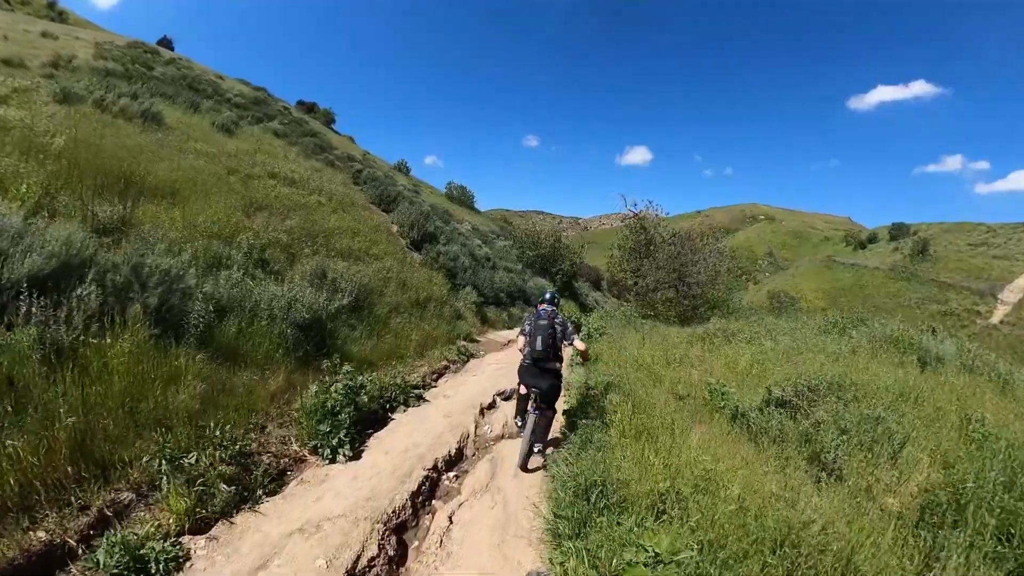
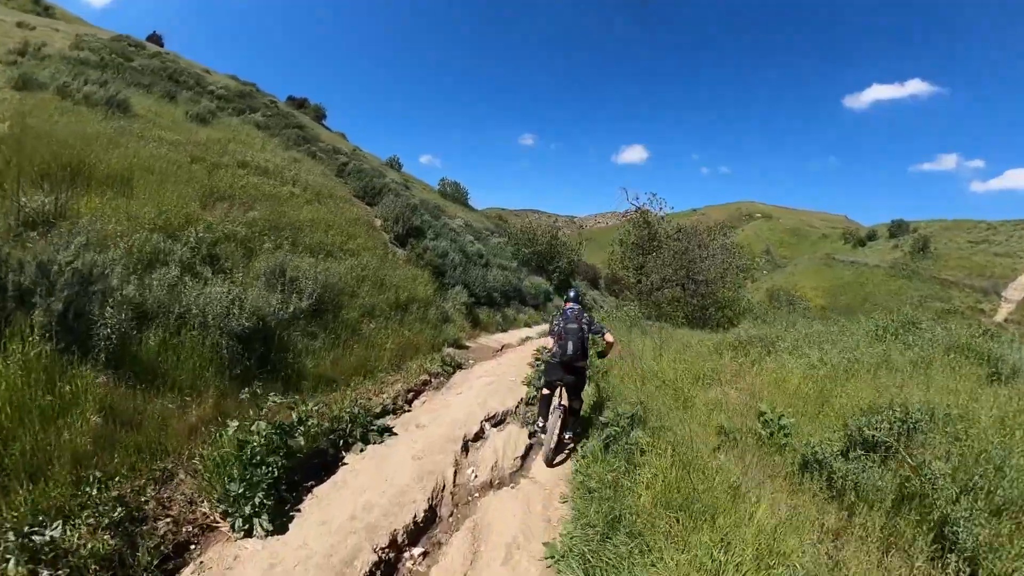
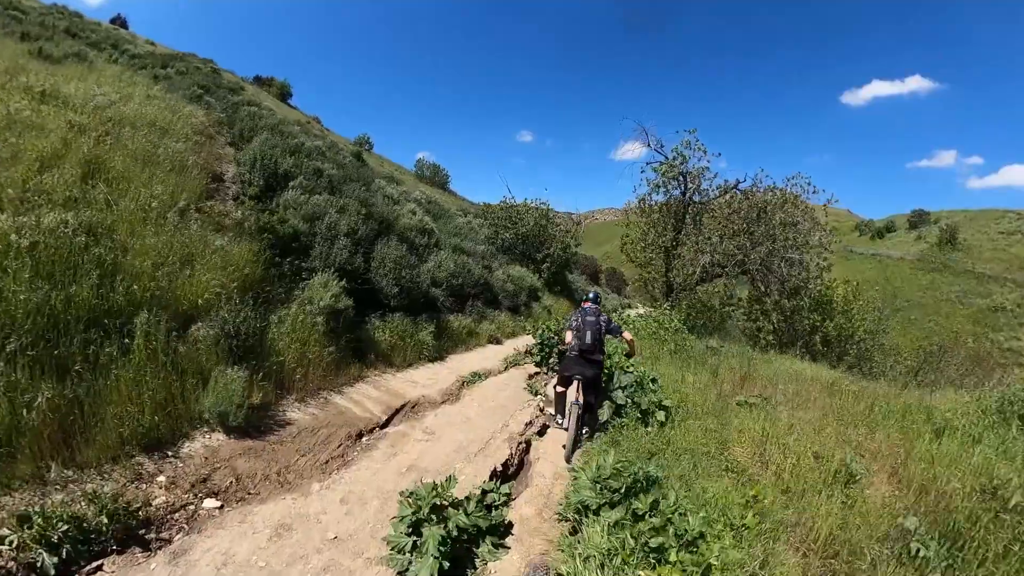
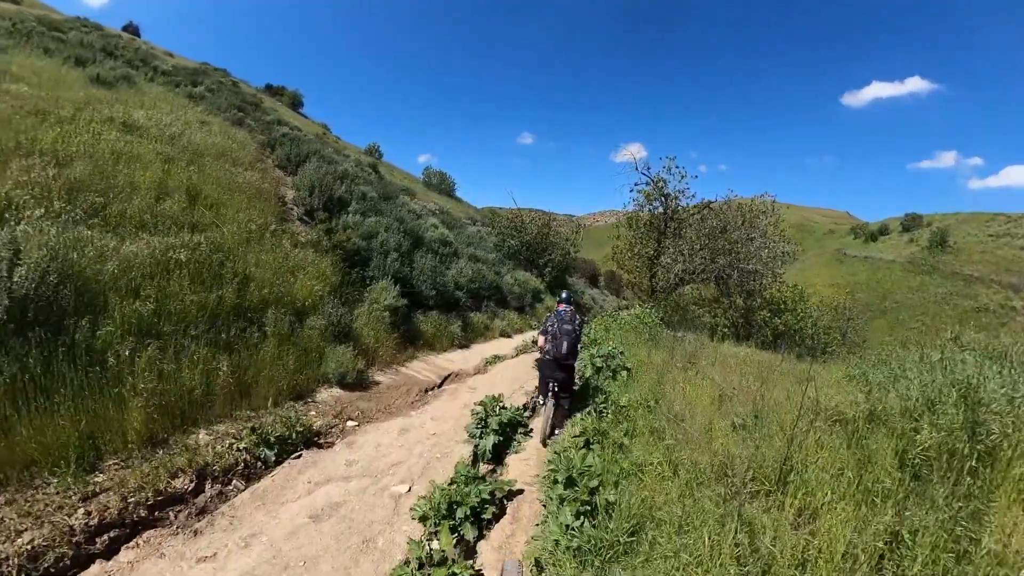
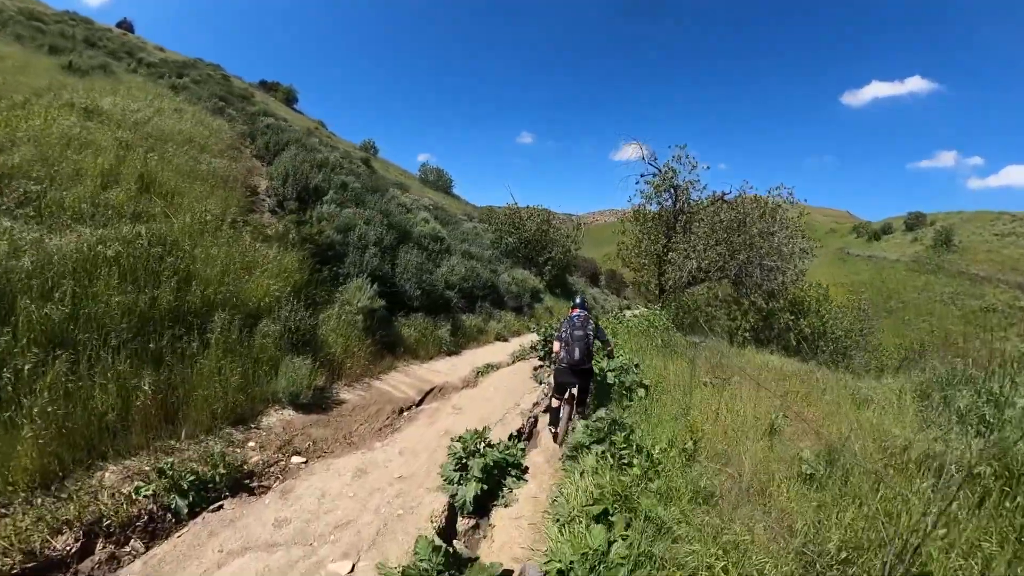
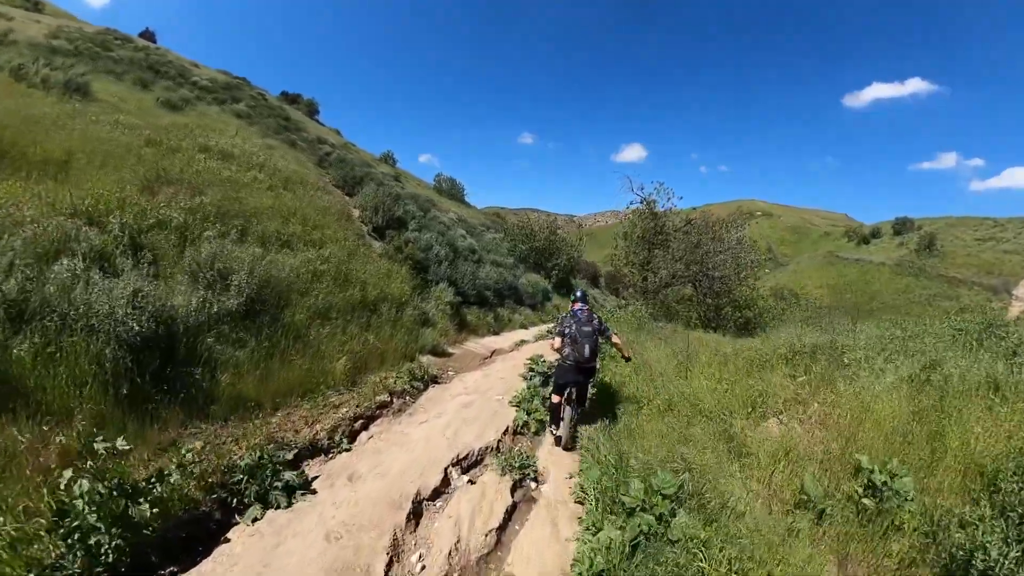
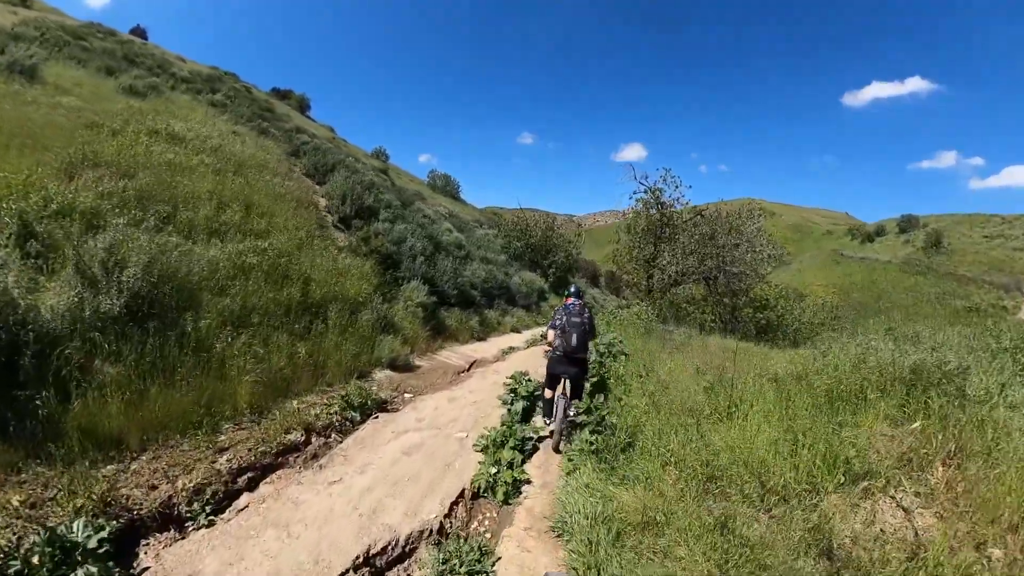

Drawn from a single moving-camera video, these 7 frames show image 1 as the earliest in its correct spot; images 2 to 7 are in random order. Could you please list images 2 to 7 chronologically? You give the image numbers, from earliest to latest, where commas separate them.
2, 6, 7, 4, 5, 3
